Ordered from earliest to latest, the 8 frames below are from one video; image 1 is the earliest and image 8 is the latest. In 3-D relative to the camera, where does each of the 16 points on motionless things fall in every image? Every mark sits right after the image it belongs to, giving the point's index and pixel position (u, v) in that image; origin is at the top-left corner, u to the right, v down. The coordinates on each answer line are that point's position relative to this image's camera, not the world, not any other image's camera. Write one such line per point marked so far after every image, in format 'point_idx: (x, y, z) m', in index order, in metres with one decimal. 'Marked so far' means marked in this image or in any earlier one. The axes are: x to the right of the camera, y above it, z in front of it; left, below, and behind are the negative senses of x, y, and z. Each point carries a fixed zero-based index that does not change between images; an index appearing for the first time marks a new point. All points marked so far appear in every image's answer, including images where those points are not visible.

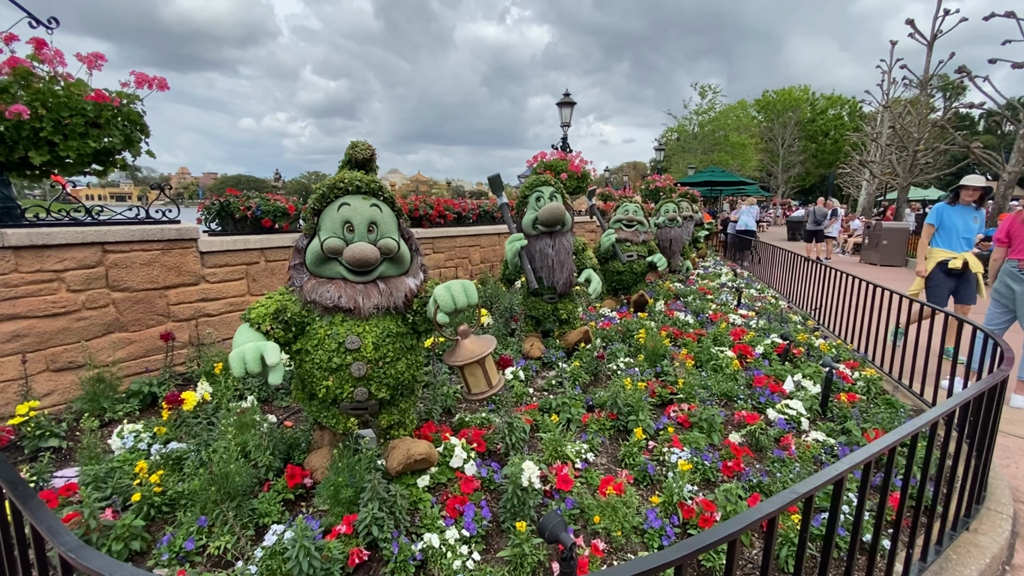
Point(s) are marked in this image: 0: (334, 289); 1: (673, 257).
0: (-0.9, 0.0, +2.4) m
1: (+2.9, +0.6, +8.9) m
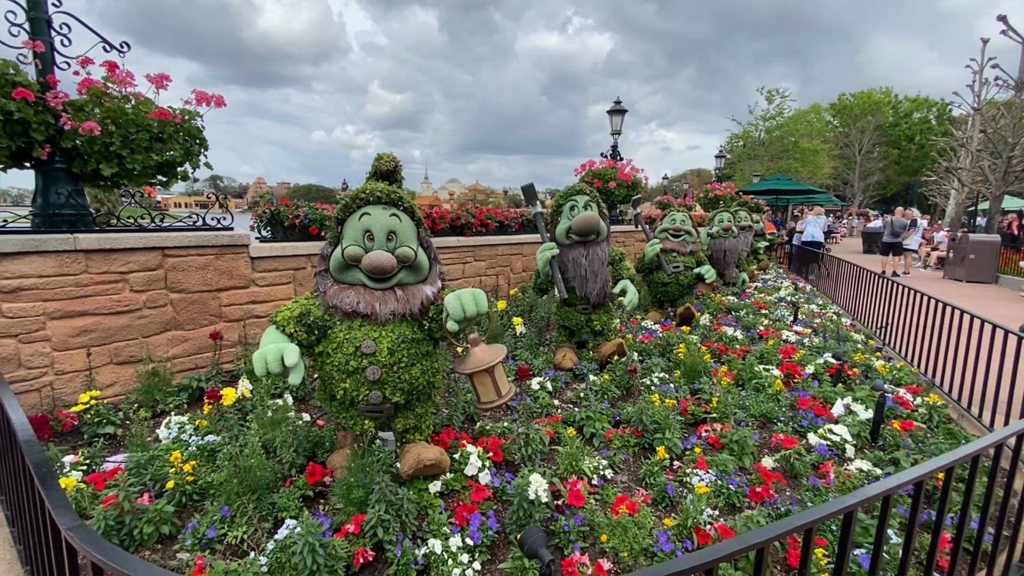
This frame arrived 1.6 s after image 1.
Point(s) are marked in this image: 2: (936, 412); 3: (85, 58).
0: (-0.8, 0.0, +2.5) m
1: (+3.7, +0.3, +8.5) m
2: (+3.2, -0.9, +3.8) m
3: (-3.1, +1.7, +3.7) m
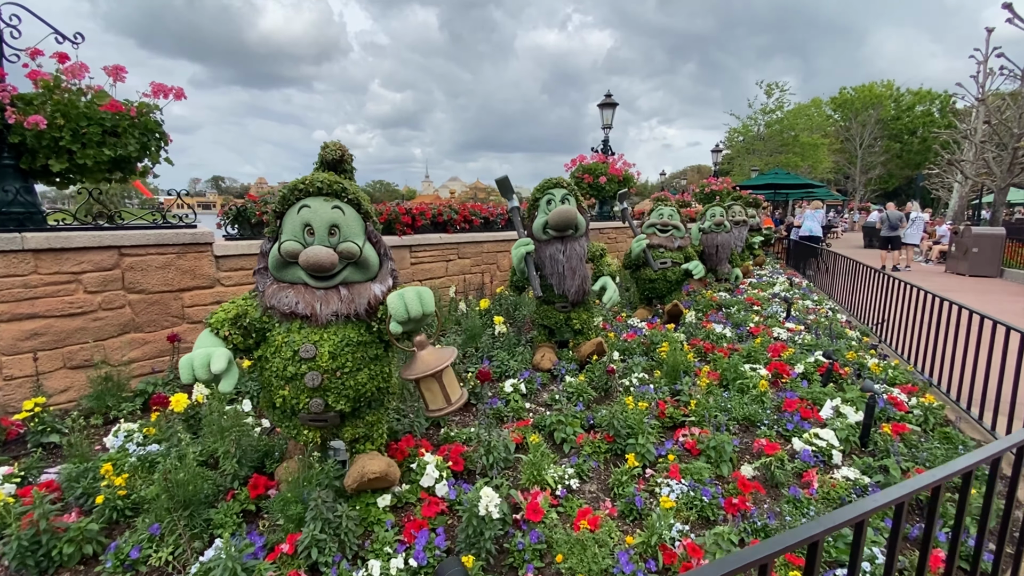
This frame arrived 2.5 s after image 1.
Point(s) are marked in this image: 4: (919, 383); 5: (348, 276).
0: (-1.0, 0.0, +2.3) m
1: (+3.5, +0.4, +8.3) m
2: (+3.0, -0.9, +3.6) m
3: (-3.4, +1.7, +3.5) m
4: (+3.4, -0.8, +4.2) m
5: (-0.8, +0.1, +2.4) m
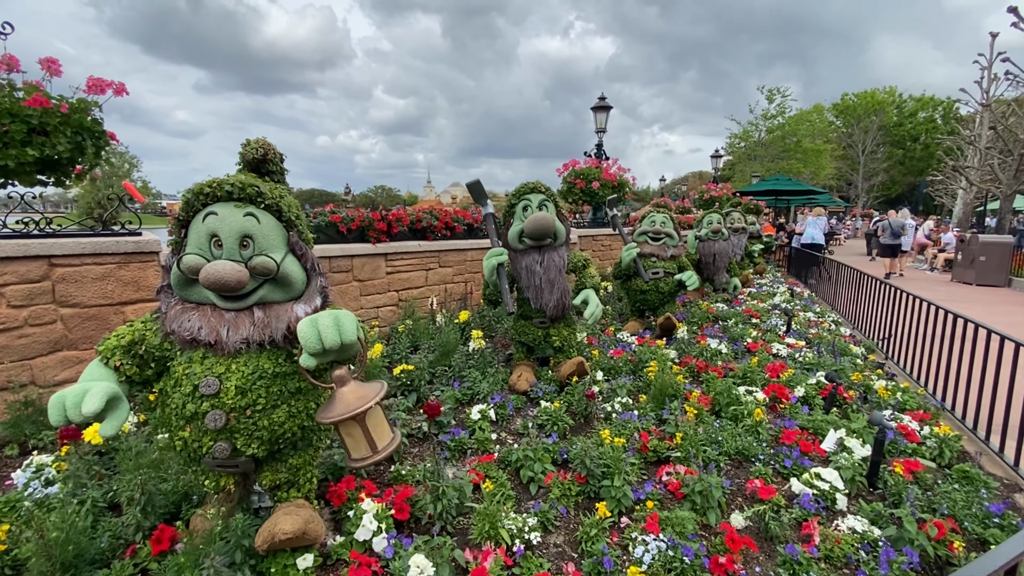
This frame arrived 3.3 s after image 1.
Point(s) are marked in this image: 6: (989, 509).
0: (-1.2, -0.1, +2.0) m
1: (+3.3, +0.2, +7.9) m
2: (+2.8, -1.0, +3.2) m
3: (-3.6, +1.6, +3.2) m
4: (+3.2, -0.9, +3.8) m
5: (-1.0, 0.0, +2.0) m
6: (+2.4, -1.1, +2.5) m
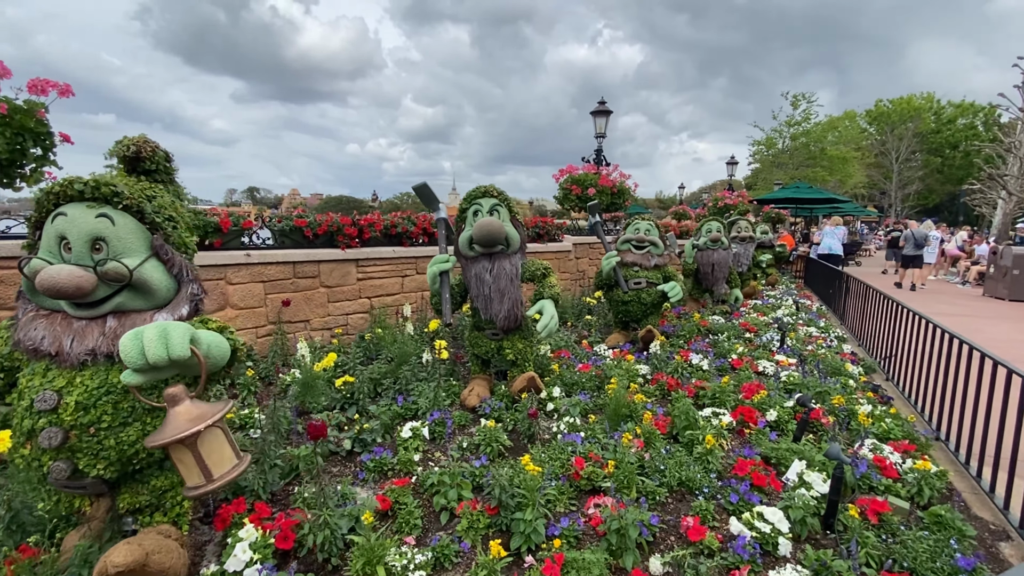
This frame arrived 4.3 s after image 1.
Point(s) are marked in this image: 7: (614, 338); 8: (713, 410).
0: (-1.7, -0.1, +1.8) m
1: (+3.1, +0.1, +7.6) m
2: (+2.3, -1.1, +2.8) m
3: (-4.0, +1.6, +3.2) m
4: (+2.8, -1.0, +3.4) m
5: (-1.5, -0.1, +1.9) m
6: (+1.9, -1.2, +2.1) m
7: (+1.2, -0.6, +5.6) m
8: (+1.4, -0.9, +3.6) m
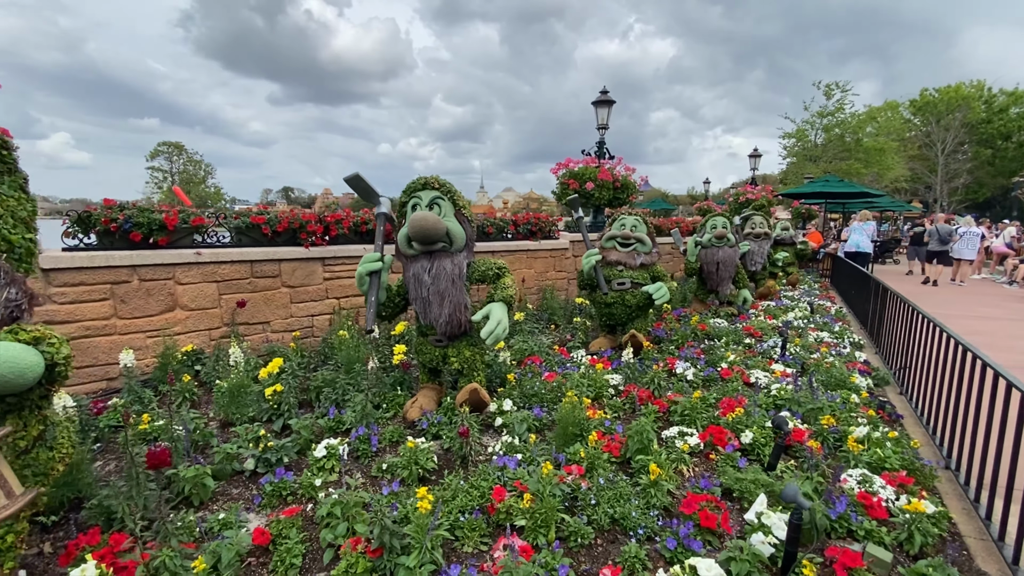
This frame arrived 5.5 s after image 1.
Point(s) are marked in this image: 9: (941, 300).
0: (-2.2, -0.2, +1.6) m
1: (+2.9, 0.0, +7.0) m
2: (+1.9, -1.1, +2.4) m
3: (-4.3, +1.6, +3.0) m
4: (+2.4, -1.0, +2.9) m
5: (-1.9, -0.1, +1.6) m
6: (+1.4, -1.2, +1.7) m
7: (+0.9, -0.6, +5.2) m
8: (+1.1, -0.9, +3.1) m
9: (+8.7, -0.2, +10.1) m
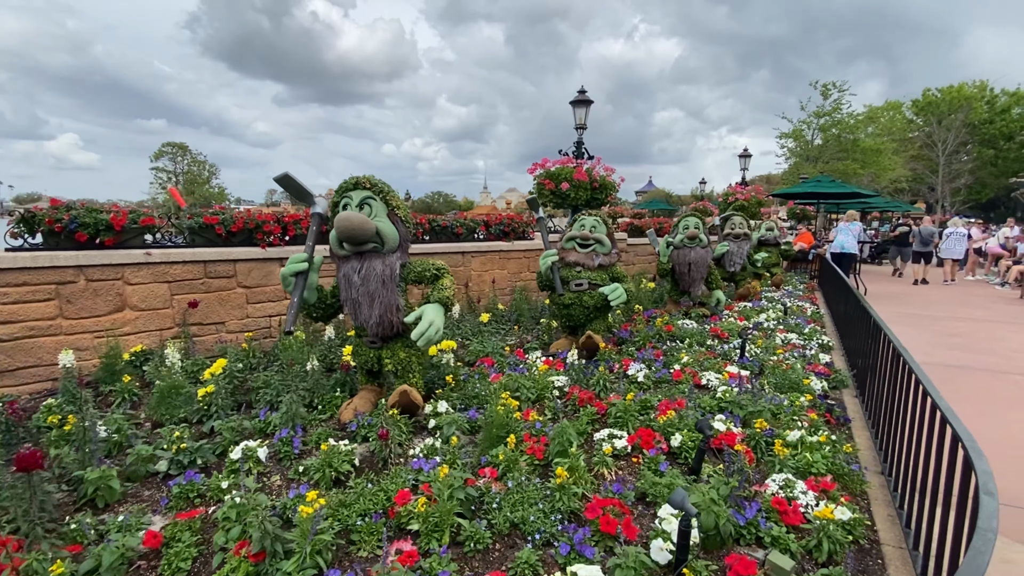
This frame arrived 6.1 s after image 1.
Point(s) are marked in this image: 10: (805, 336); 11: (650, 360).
0: (-2.6, -0.2, +1.6) m
1: (+2.5, 0.0, +7.0) m
2: (+1.4, -1.1, +2.3) m
3: (-4.8, +1.6, +3.1) m
4: (+1.9, -1.1, +2.8) m
5: (-2.4, -0.1, +1.6) m
6: (+1.0, -1.2, +1.6) m
7: (+0.5, -0.6, +5.2) m
8: (+0.6, -0.9, +3.1) m
9: (+8.3, -0.3, +10.0) m
10: (+3.6, -0.6, +6.2) m
11: (+1.3, -0.7, +4.8) m
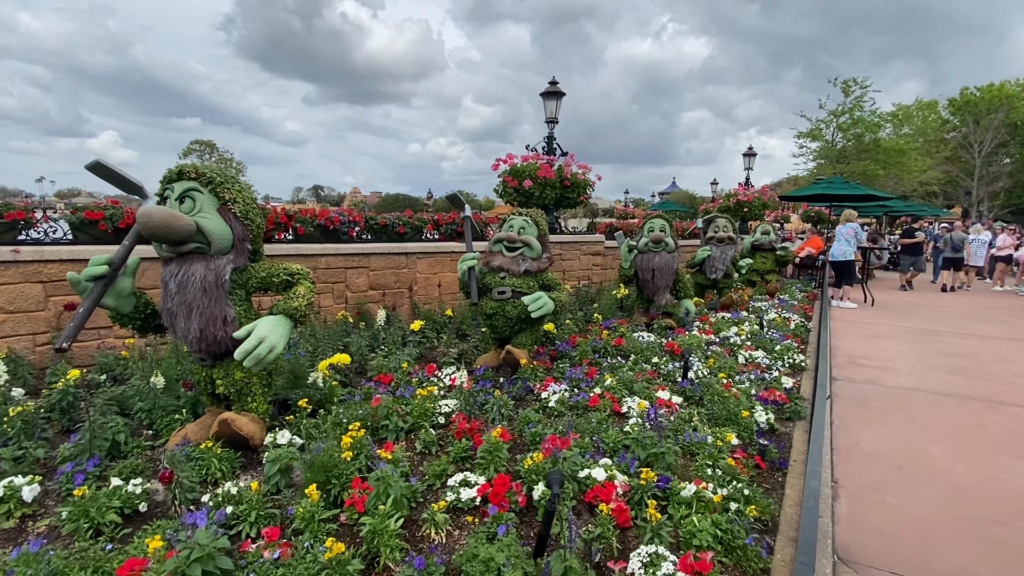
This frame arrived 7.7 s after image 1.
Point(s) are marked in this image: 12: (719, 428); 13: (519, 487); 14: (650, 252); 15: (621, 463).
0: (-3.6, -0.2, +1.2) m
1: (+1.8, -0.1, +6.3) m
2: (+0.5, -1.2, +1.7) m
3: (-5.6, +1.6, +2.8) m
4: (+1.1, -1.2, +2.2) m
5: (-3.3, -0.1, +1.2) m
6: (0.0, -1.3, +1.1) m
7: (-0.3, -0.7, +4.6) m
8: (-0.3, -1.0, +2.6) m
9: (+7.7, -0.5, +9.1) m
10: (+2.9, -0.7, +5.5) m
11: (+0.5, -0.8, +4.2) m
12: (+1.4, -1.0, +3.5) m
13: (0.0, -1.0, +2.5) m
14: (+1.7, +0.5, +6.2) m
15: (+0.6, -1.0, +2.7) m
